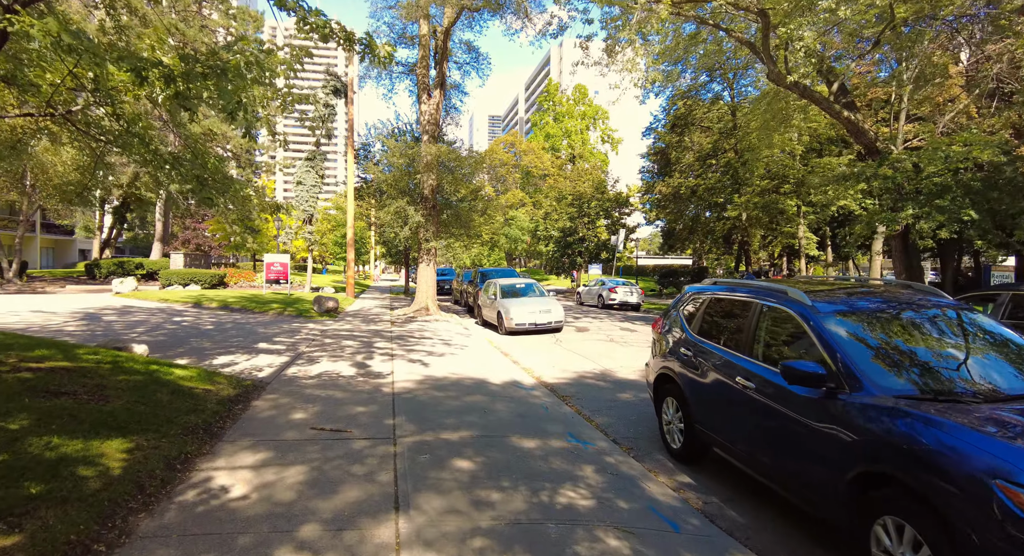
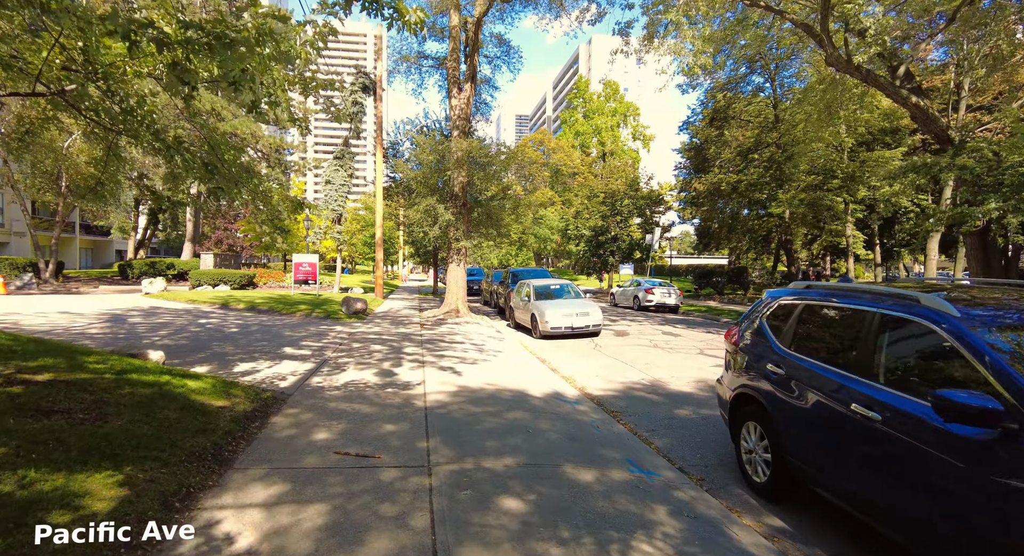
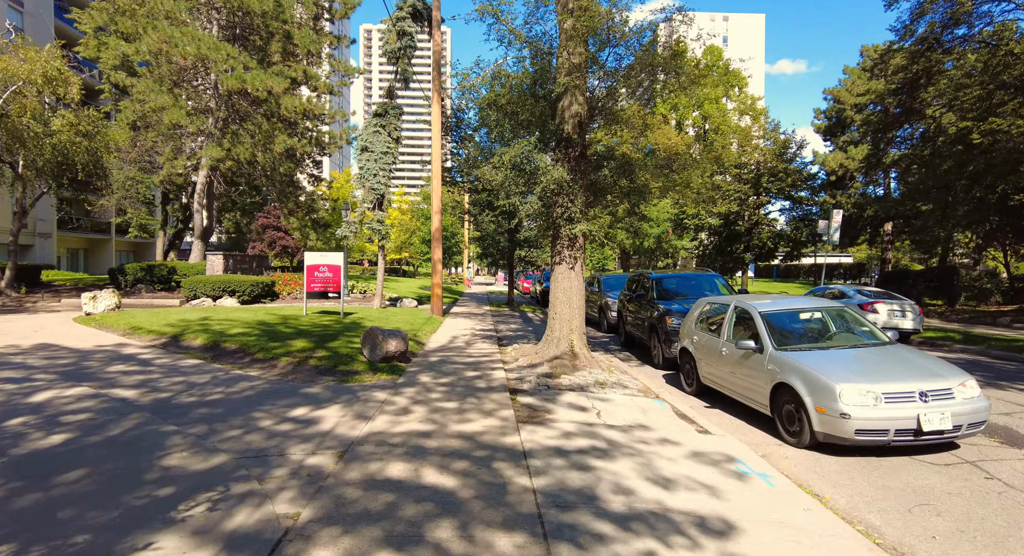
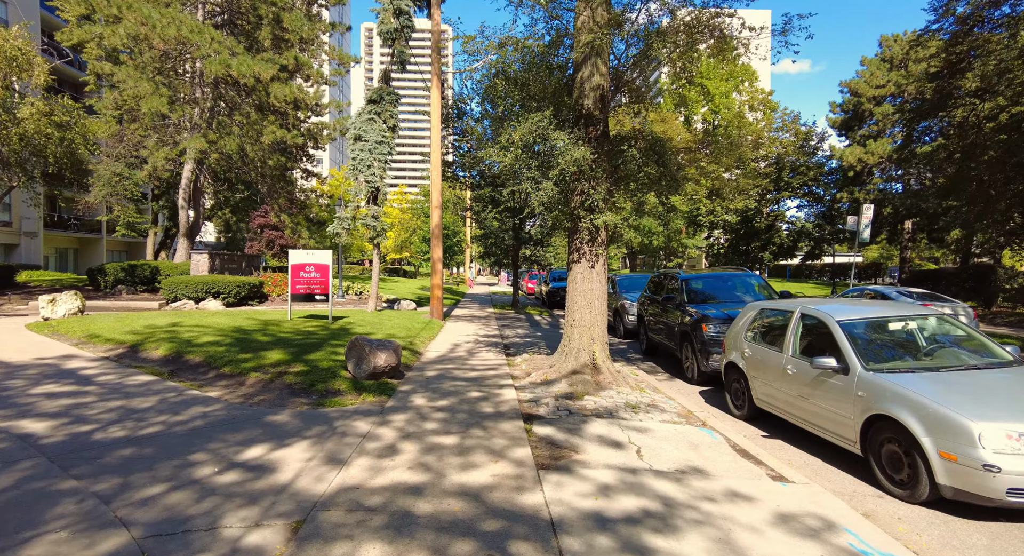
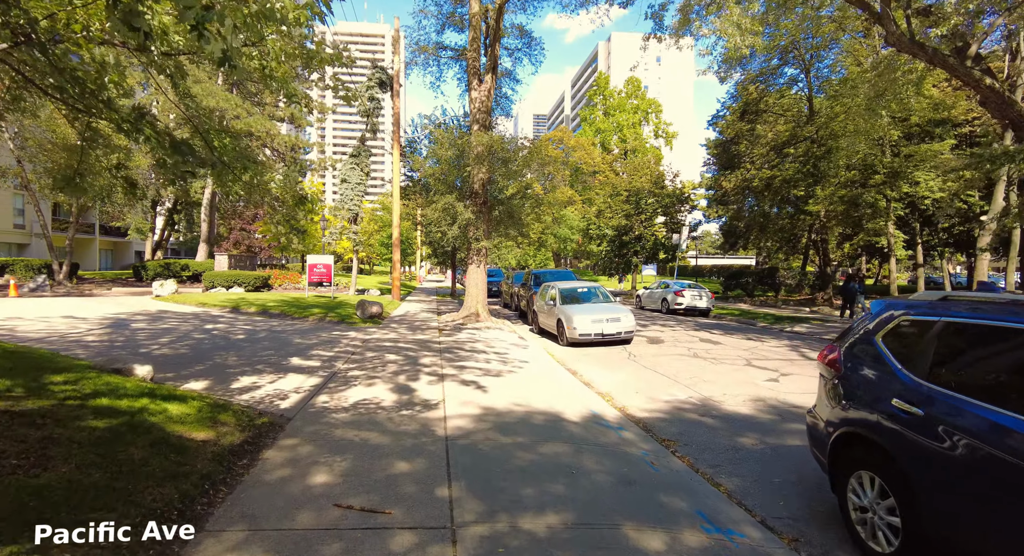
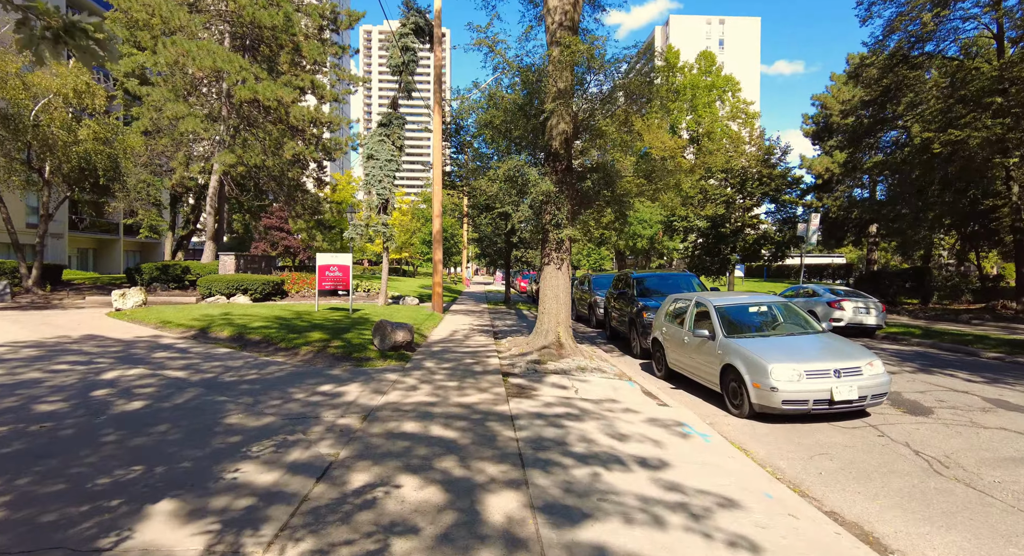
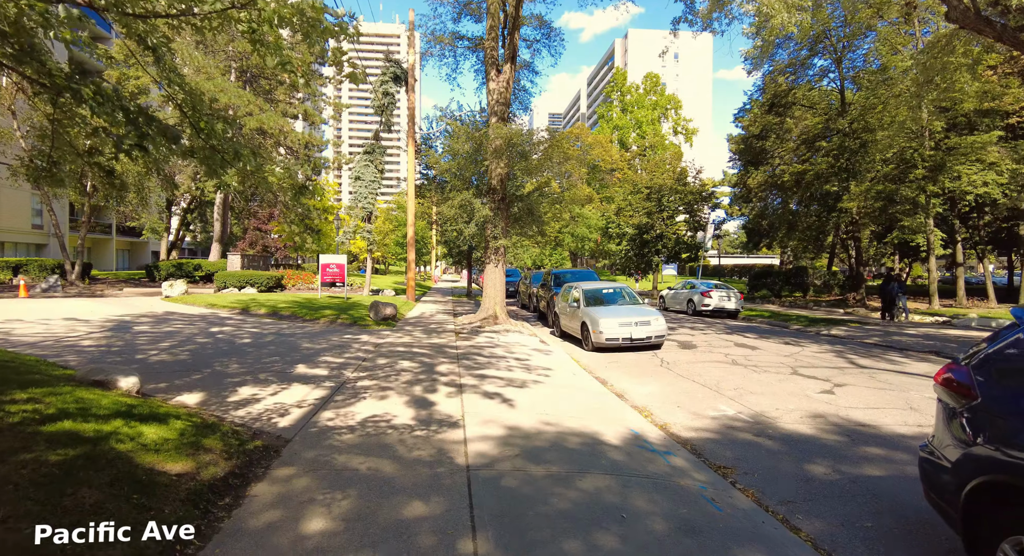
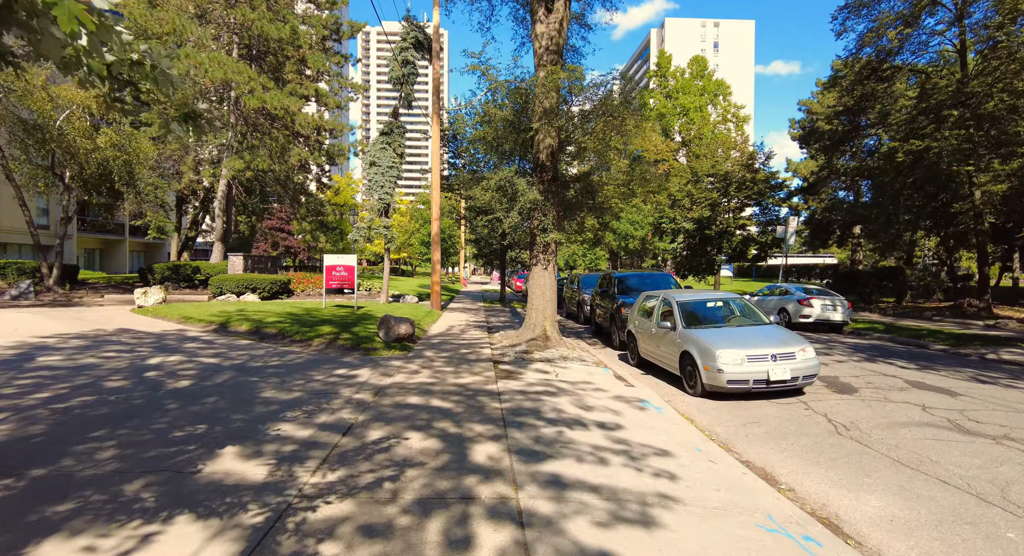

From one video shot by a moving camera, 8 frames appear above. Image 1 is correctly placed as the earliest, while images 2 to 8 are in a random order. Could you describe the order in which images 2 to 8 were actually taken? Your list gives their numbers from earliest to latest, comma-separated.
2, 5, 7, 8, 6, 3, 4
